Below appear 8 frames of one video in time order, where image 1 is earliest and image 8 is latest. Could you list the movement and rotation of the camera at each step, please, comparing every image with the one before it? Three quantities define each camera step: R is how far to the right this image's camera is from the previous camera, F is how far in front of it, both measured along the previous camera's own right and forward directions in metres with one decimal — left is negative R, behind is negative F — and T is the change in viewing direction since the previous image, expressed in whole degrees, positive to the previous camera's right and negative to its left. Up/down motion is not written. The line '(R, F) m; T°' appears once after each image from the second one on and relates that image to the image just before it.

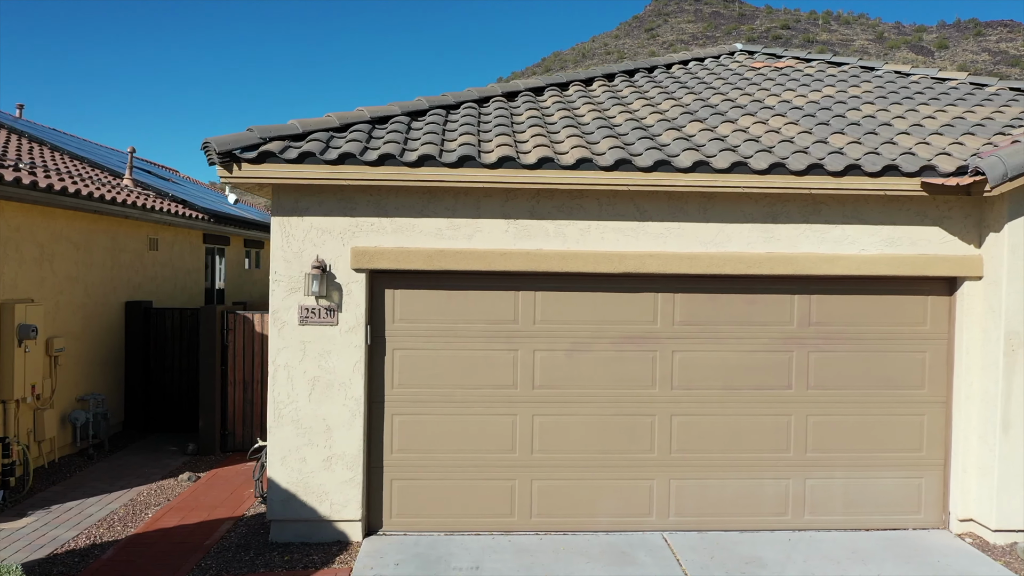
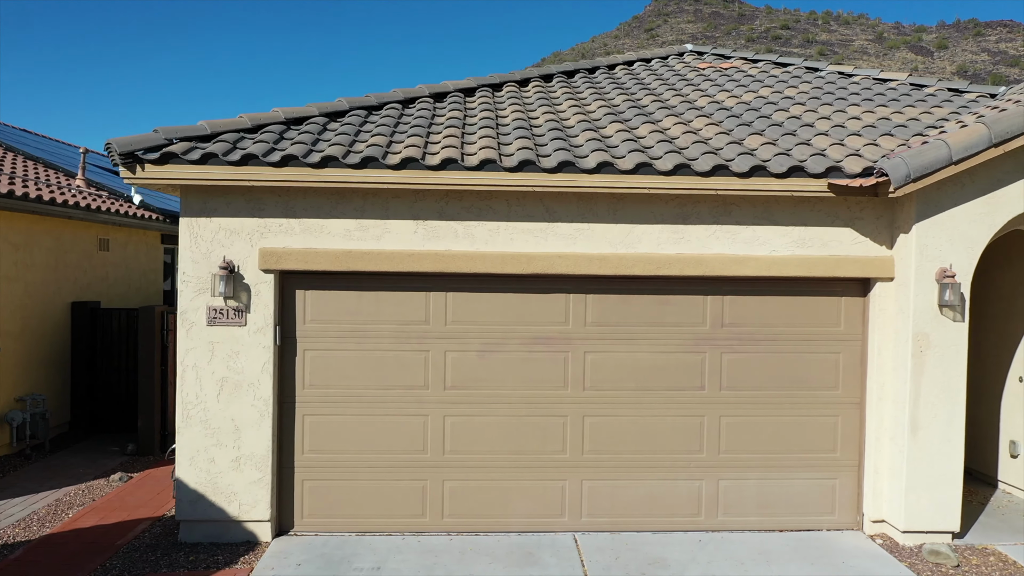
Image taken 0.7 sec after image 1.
(+0.9, 0.0) m; 0°
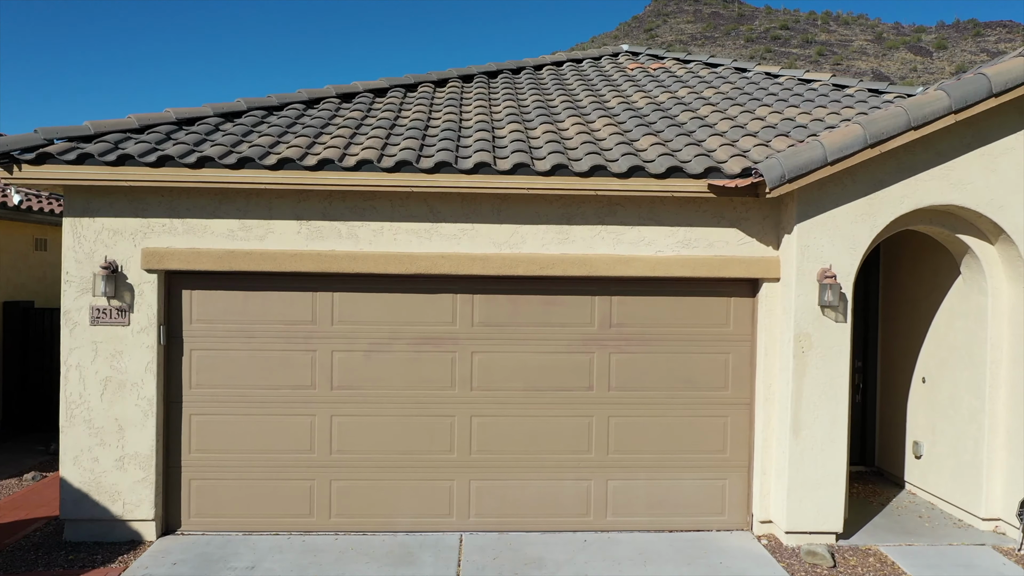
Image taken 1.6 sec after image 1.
(+1.1, 0.0) m; 0°
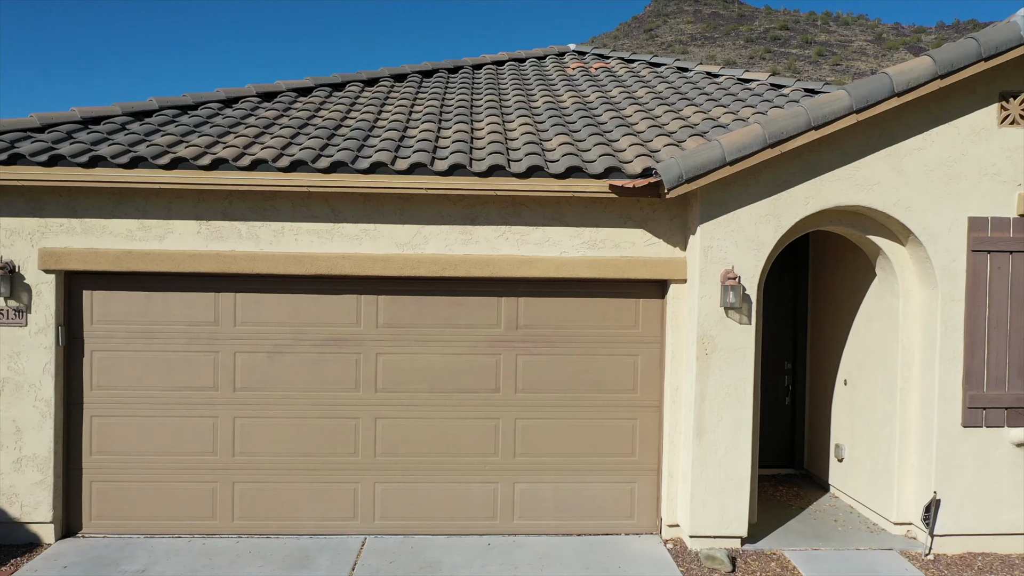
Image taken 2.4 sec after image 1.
(+0.9, +0.1) m; 0°
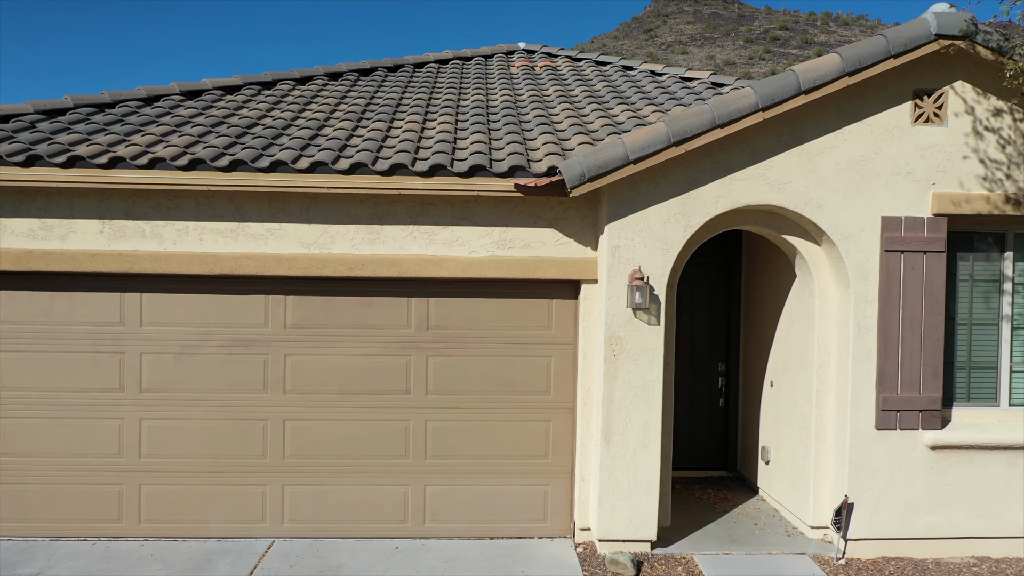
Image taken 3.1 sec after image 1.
(+0.9, +0.1) m; 0°
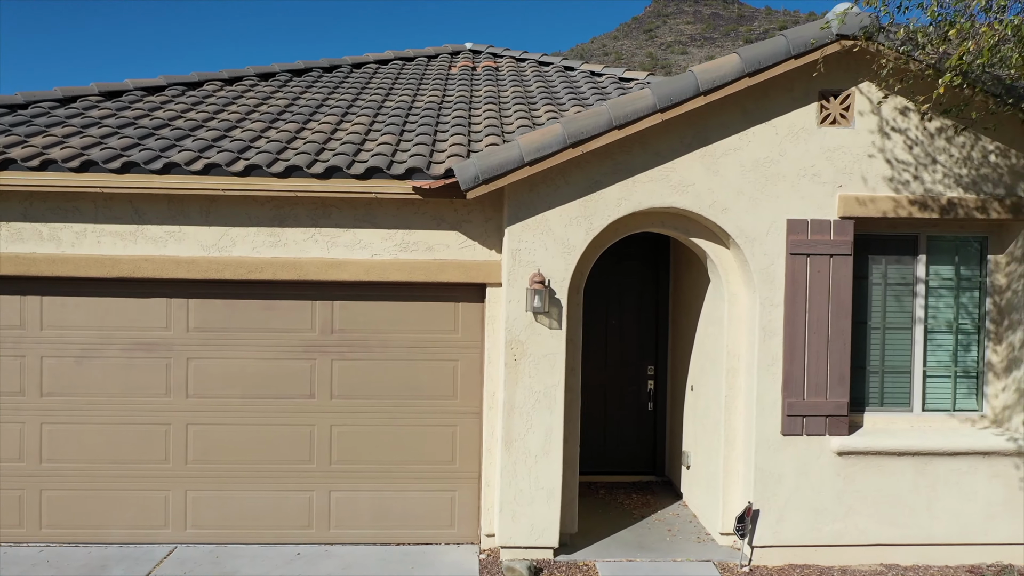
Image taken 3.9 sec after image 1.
(+0.9, +0.1) m; 0°
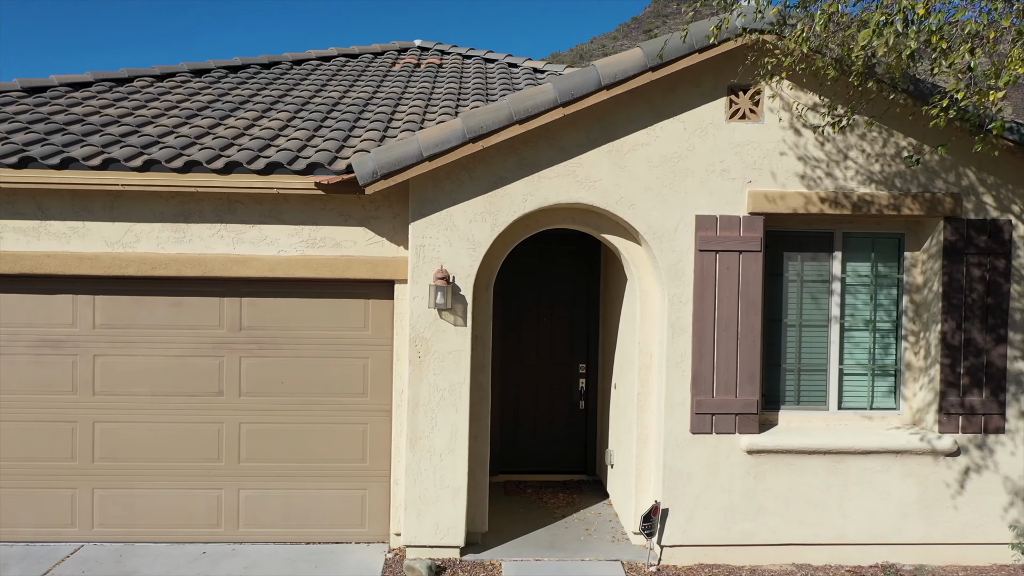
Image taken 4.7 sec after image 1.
(+0.8, +0.1) m; 0°
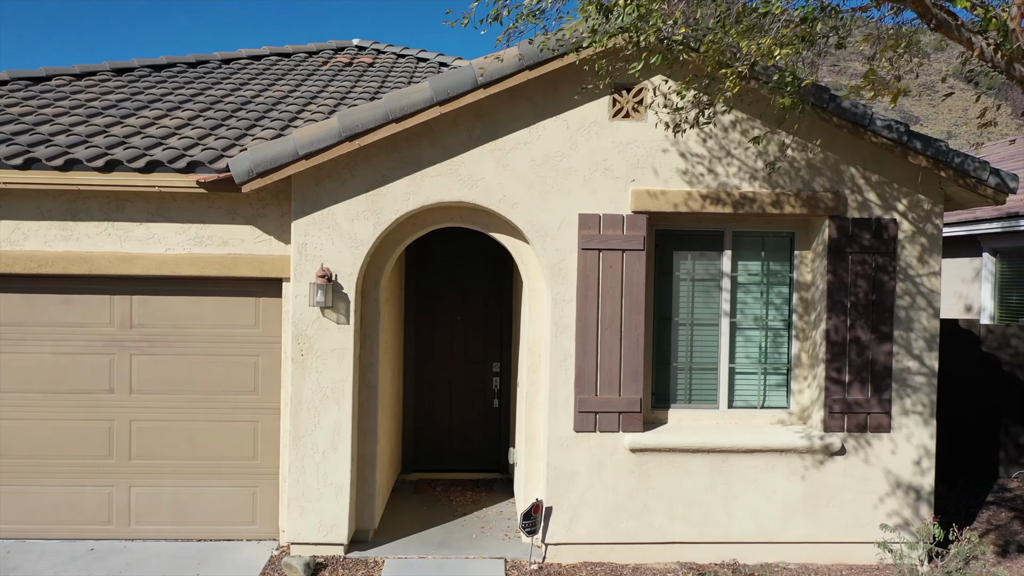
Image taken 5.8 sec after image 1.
(+1.1, 0.0) m; 0°
